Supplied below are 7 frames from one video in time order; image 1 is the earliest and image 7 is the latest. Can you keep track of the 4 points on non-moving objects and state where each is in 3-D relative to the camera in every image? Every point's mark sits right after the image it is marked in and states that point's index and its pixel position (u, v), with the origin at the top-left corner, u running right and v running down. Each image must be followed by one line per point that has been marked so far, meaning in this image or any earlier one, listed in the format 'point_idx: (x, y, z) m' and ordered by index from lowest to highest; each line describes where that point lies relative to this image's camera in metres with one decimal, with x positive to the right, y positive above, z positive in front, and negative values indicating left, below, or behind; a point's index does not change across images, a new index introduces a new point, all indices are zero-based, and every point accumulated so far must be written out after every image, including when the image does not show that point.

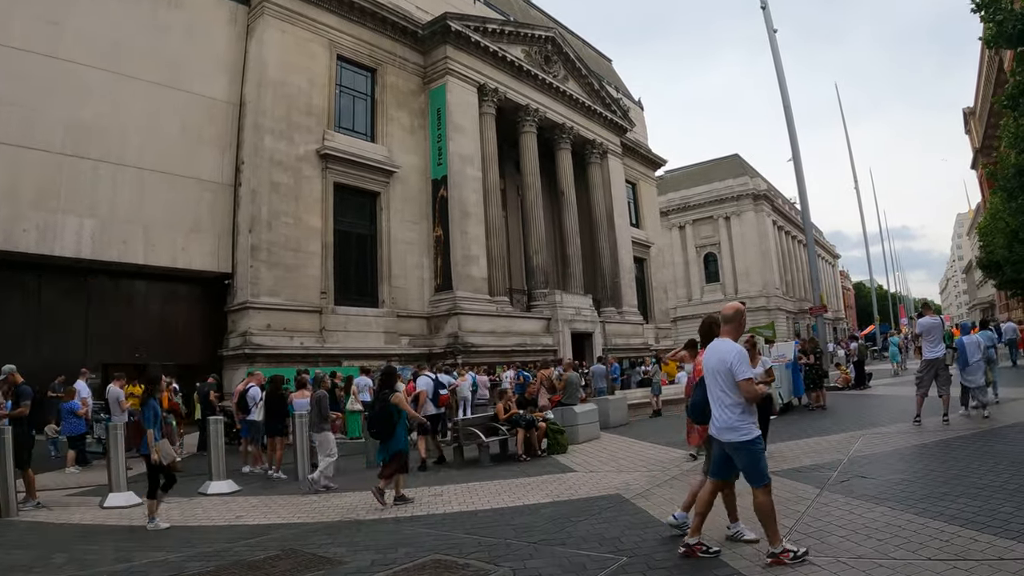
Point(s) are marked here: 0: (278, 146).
0: (-7.2, +4.3, +19.2) m
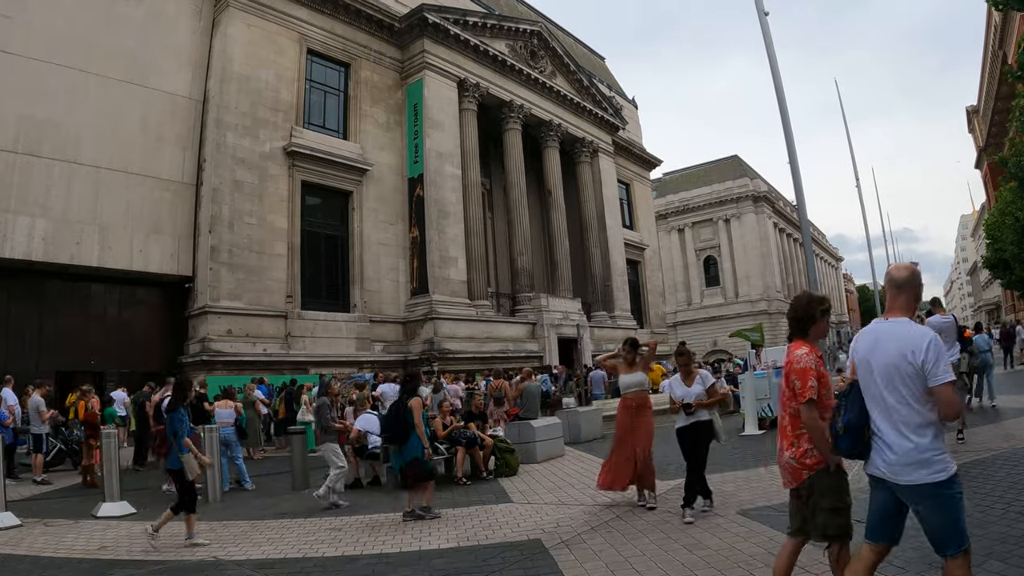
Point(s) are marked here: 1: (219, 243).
0: (-7.9, +4.2, +18.1) m
1: (-8.0, +1.2, +17.2) m
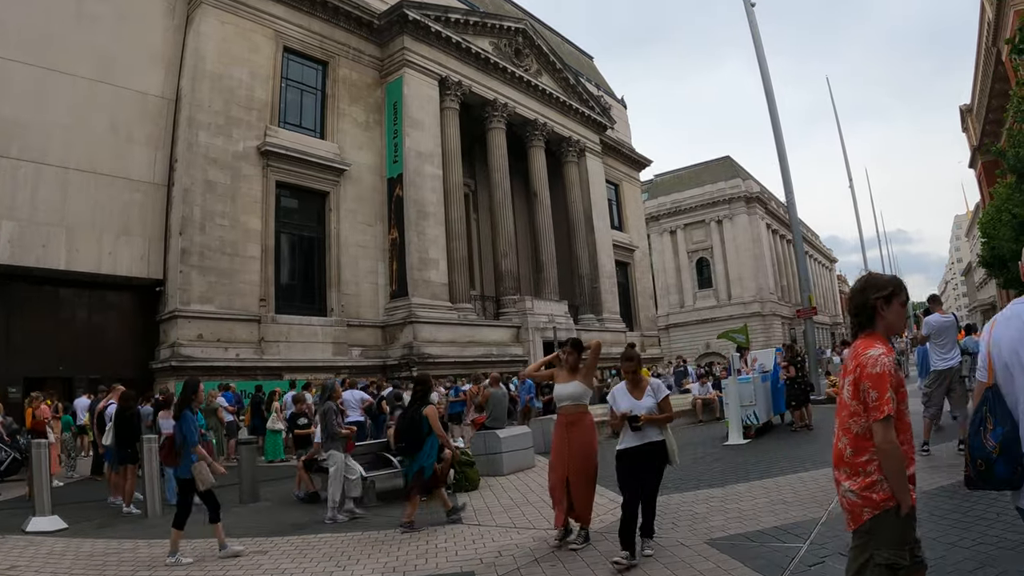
0: (-8.4, +4.1, +17.6) m
1: (-8.6, +1.1, +16.6) m
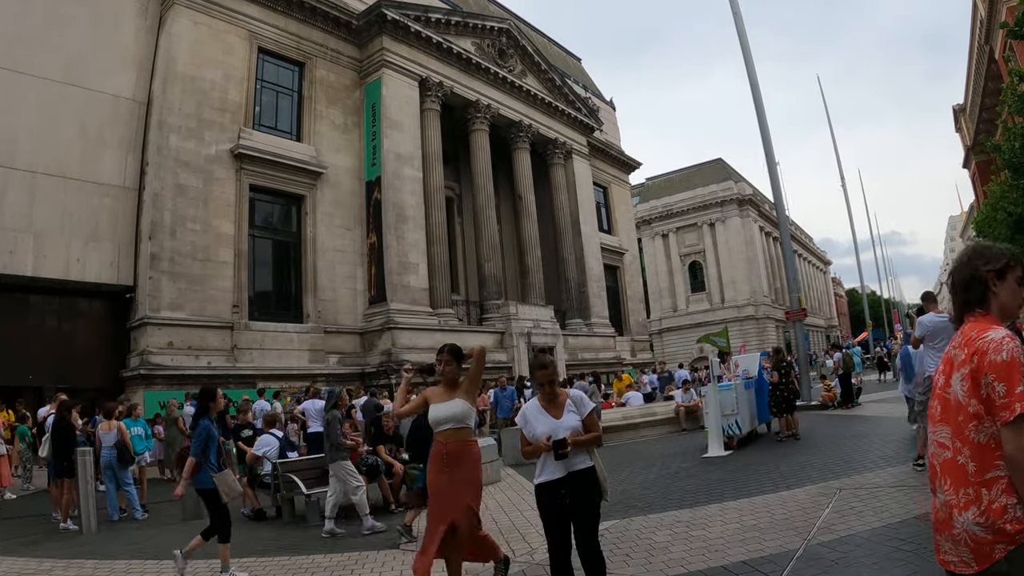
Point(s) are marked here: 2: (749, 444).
0: (-9.0, +3.9, +17.2) m
1: (-9.1, +1.0, +16.2) m
2: (+3.4, -2.3, +9.0) m
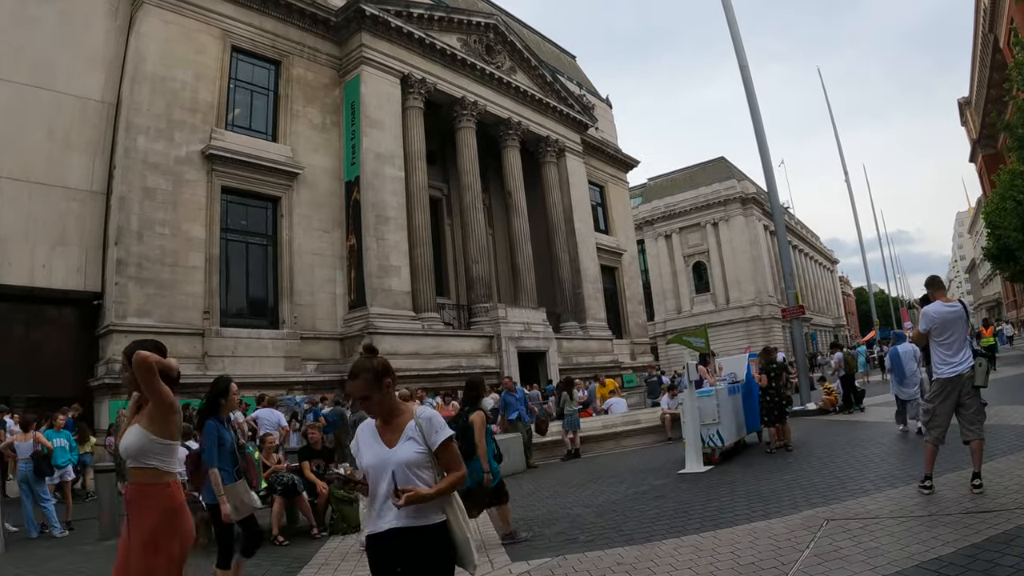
0: (-9.6, +3.8, +16.5) m
1: (-9.6, +0.8, +15.5) m
2: (+2.8, -2.2, +8.1) m
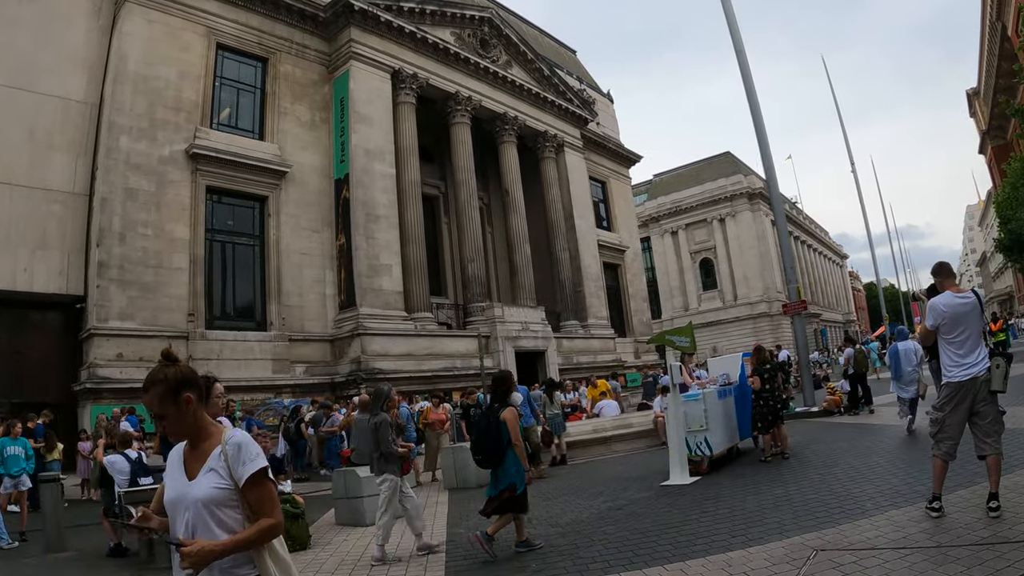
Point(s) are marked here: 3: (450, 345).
0: (-9.8, +3.7, +16.1) m
1: (-9.8, +0.7, +15.1) m
2: (+2.5, -2.2, +7.6) m
3: (-1.9, -1.8, +19.4) m
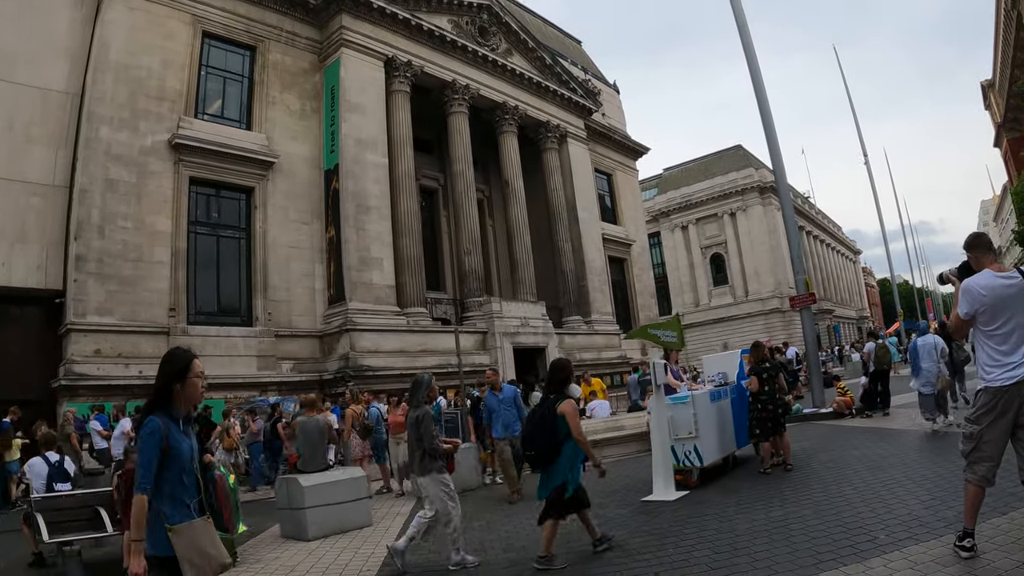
0: (-10.0, +3.8, +15.5) m
1: (-10.0, +0.9, +14.5) m
2: (+2.2, -2.0, +6.8) m
3: (-2.0, -1.6, +18.7) m
